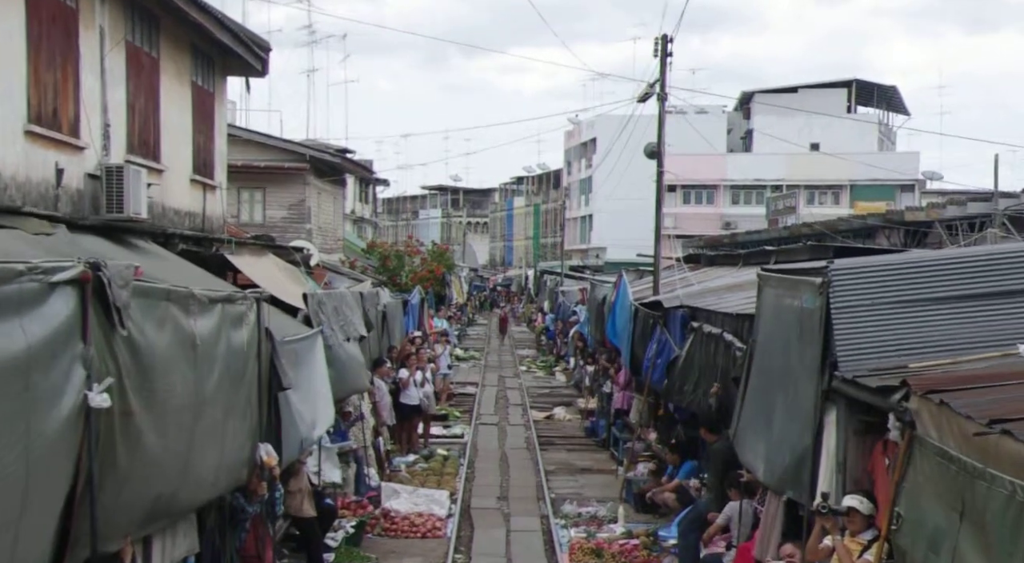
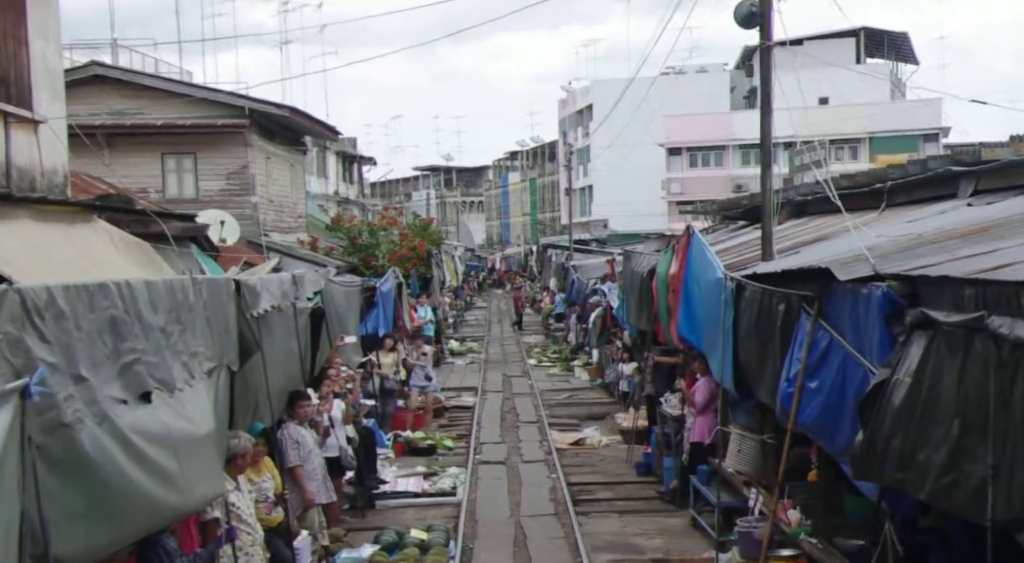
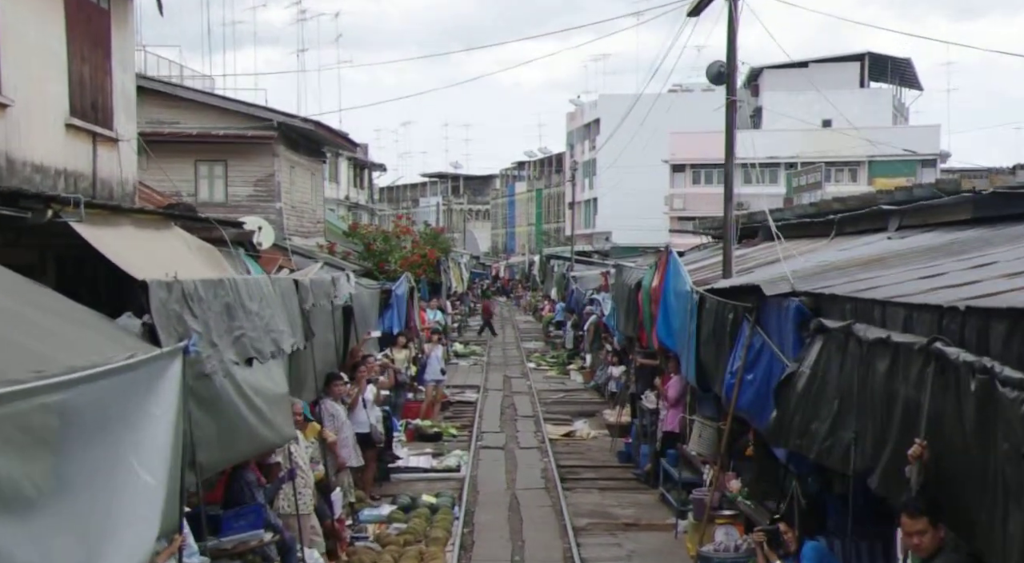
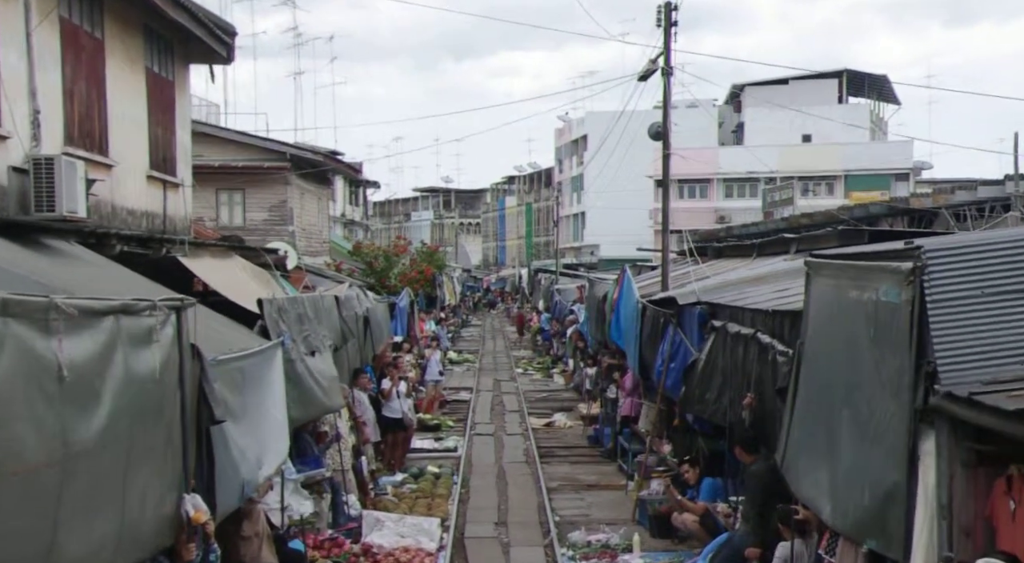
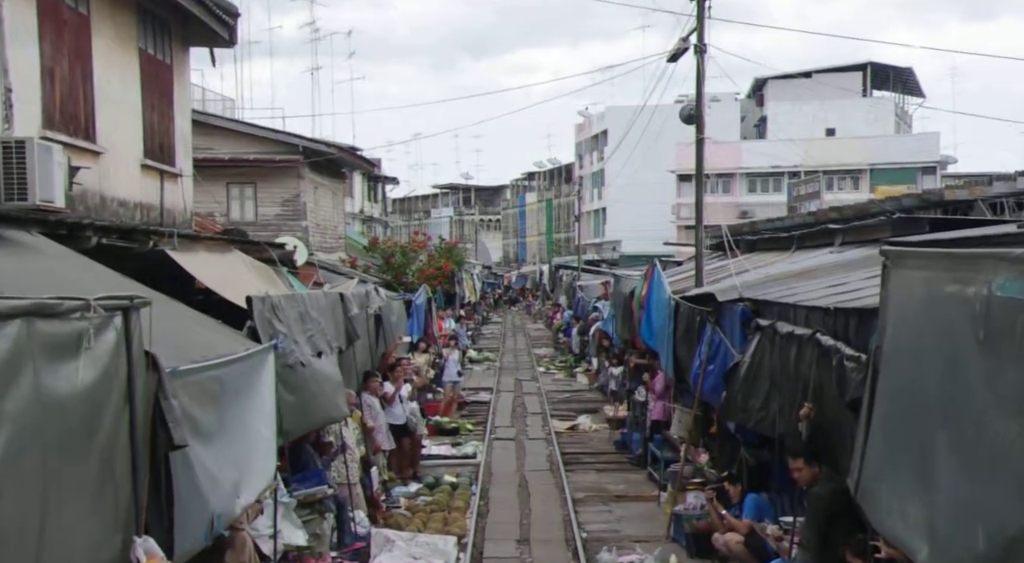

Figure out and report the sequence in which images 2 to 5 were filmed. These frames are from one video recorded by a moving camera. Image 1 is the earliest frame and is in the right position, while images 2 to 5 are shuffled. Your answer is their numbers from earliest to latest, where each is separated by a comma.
4, 5, 3, 2
